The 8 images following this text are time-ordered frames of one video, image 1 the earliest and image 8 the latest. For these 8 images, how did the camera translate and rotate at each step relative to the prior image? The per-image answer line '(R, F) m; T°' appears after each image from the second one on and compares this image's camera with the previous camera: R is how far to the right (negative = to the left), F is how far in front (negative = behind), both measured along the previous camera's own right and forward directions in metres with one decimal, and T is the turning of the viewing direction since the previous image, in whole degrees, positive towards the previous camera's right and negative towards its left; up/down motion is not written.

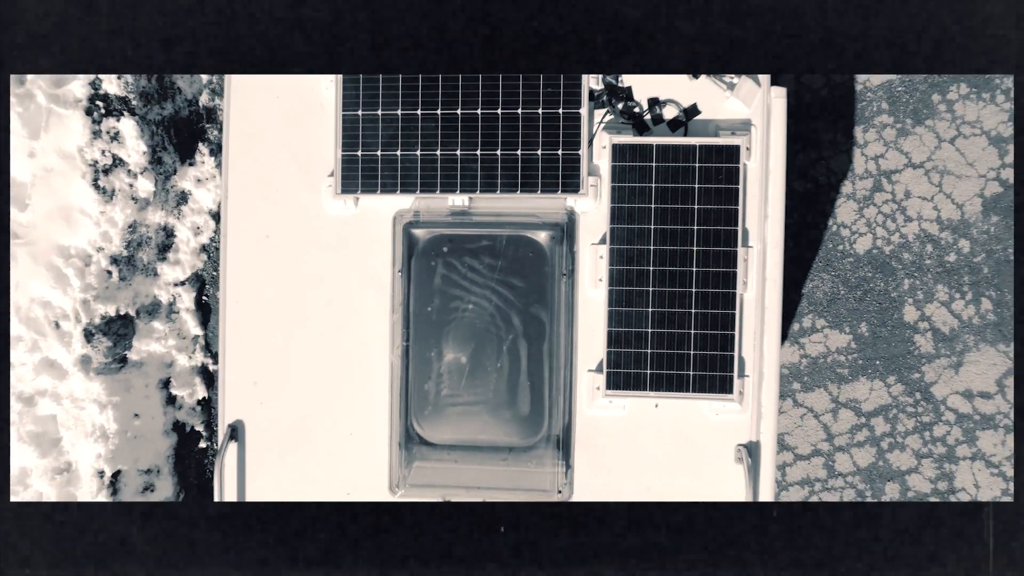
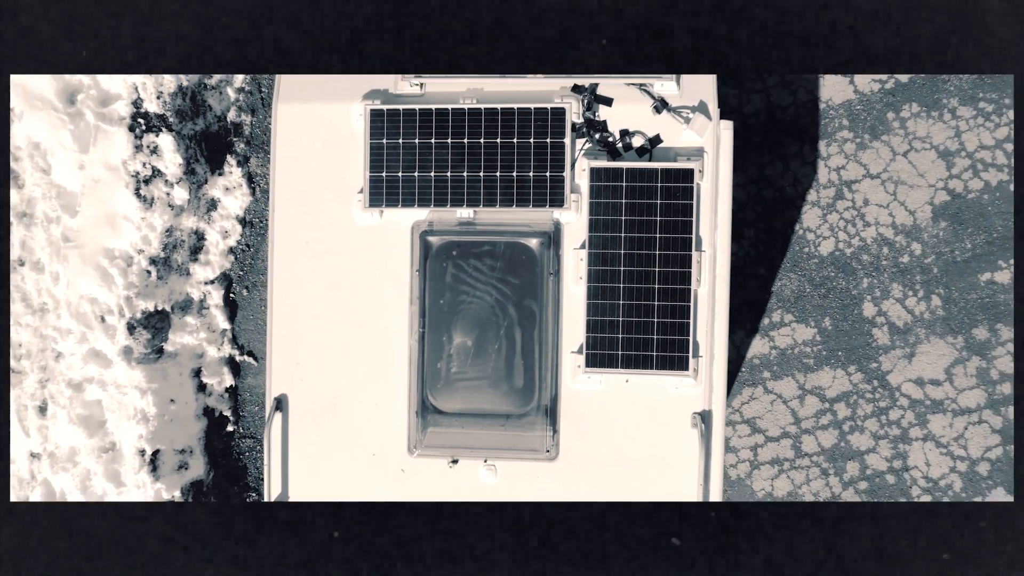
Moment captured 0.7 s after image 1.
(0.0, -0.7) m; 0°
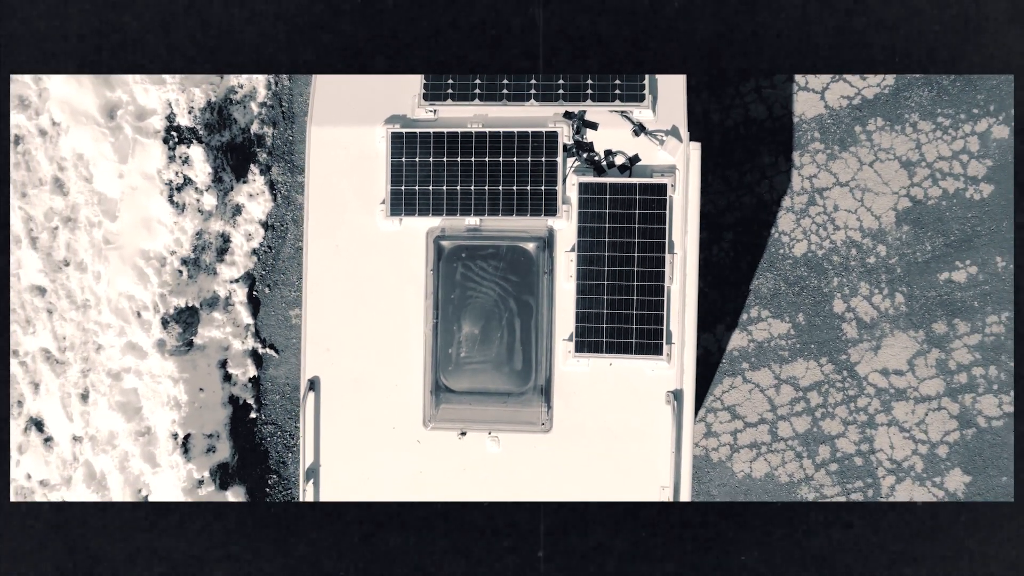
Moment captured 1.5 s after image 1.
(0.0, -0.6) m; 0°
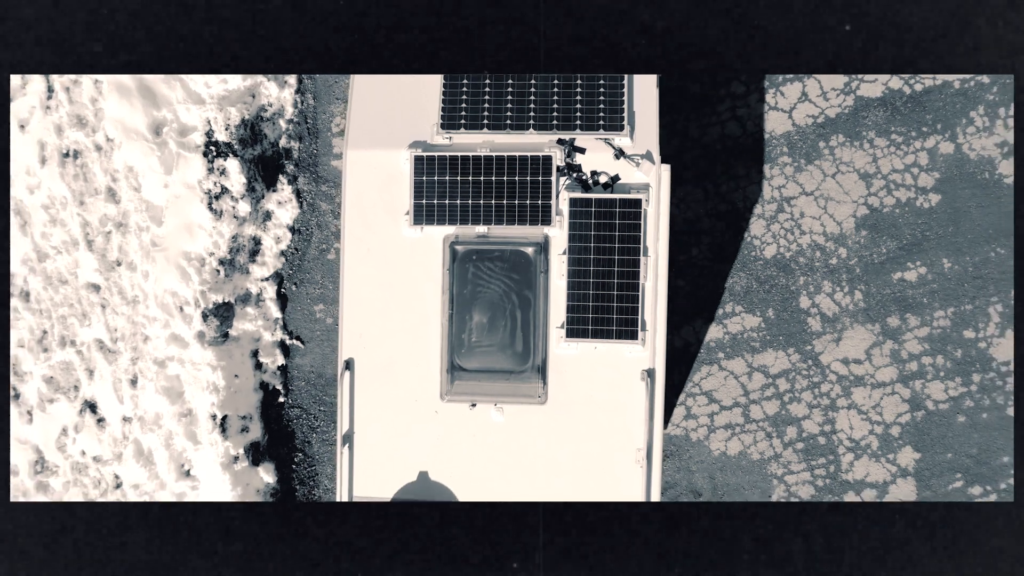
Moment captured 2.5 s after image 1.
(0.0, -0.9) m; 0°
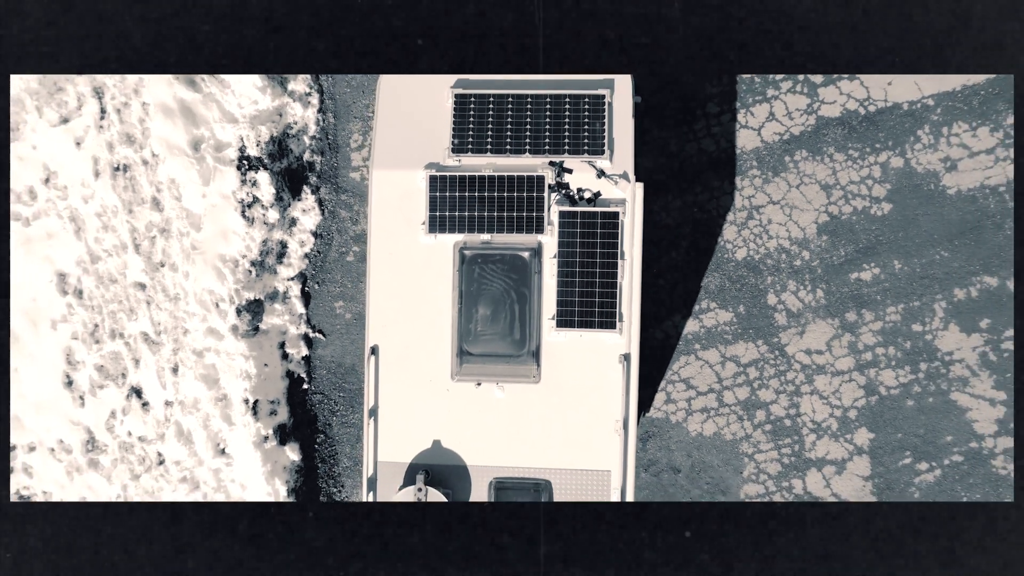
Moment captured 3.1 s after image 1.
(0.0, -1.0) m; 0°
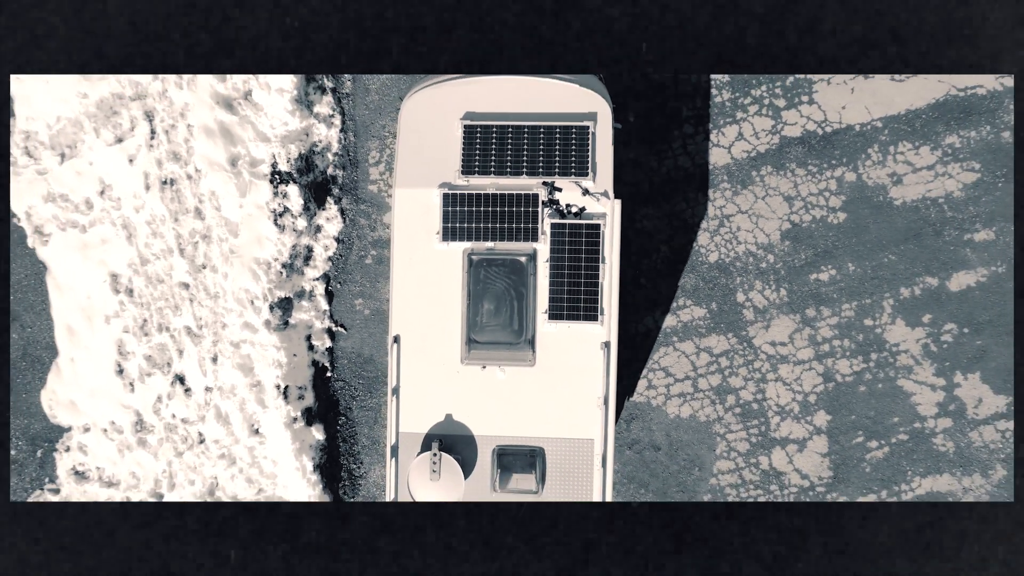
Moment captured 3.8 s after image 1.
(0.0, -1.3) m; 0°
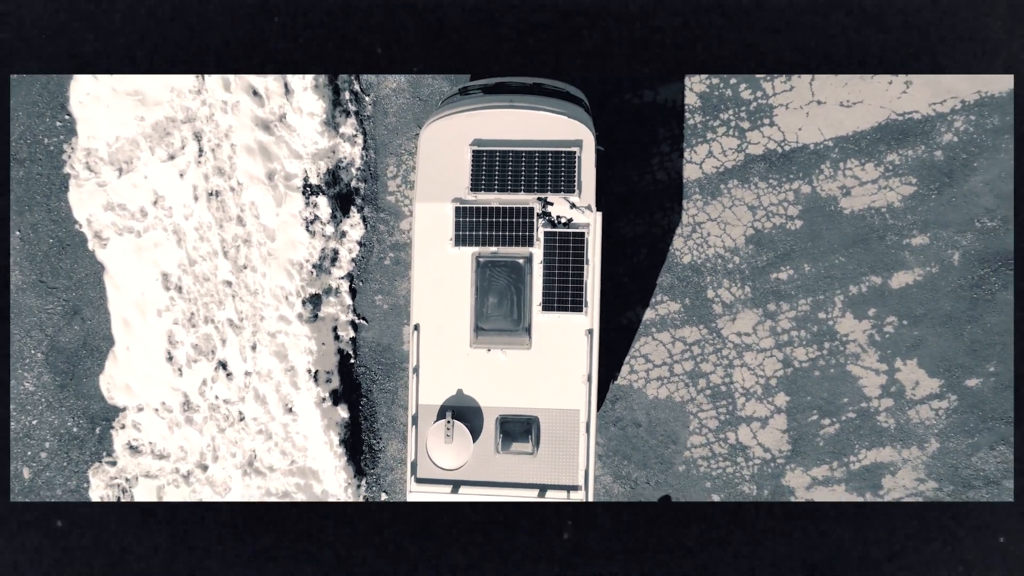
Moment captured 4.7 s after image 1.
(0.0, -1.6) m; 0°
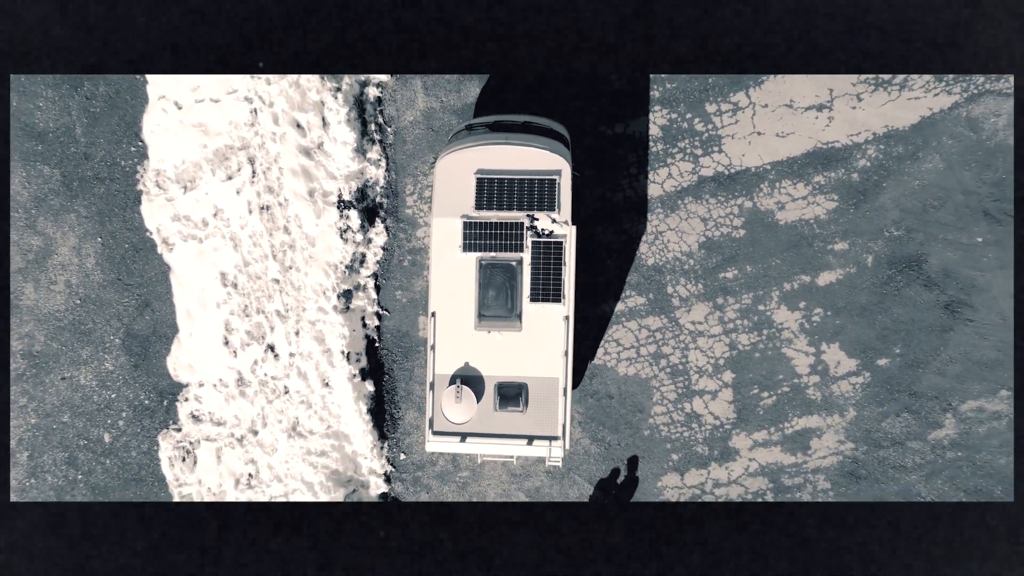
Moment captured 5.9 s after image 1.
(+0.1, -2.7) m; 0°
